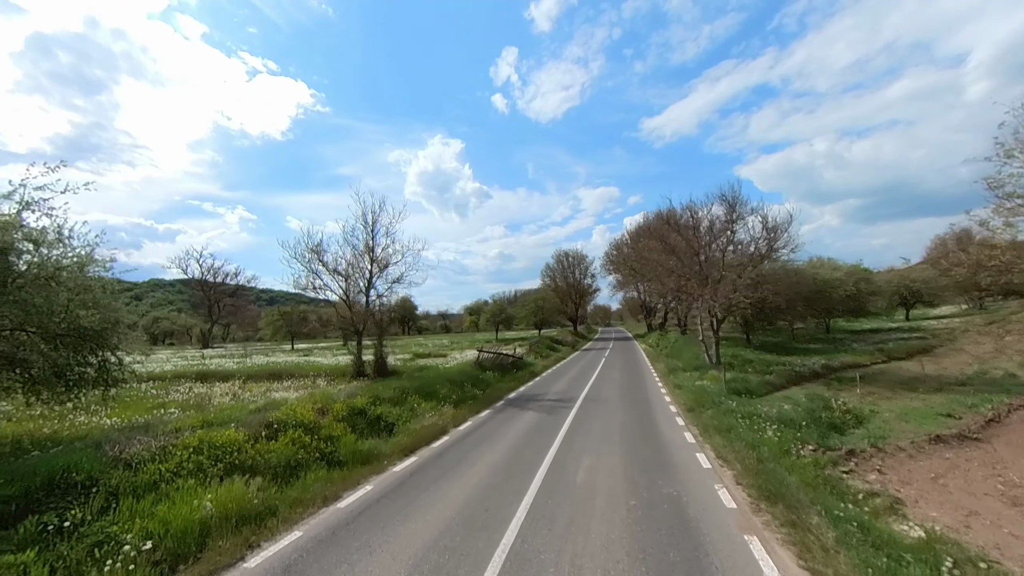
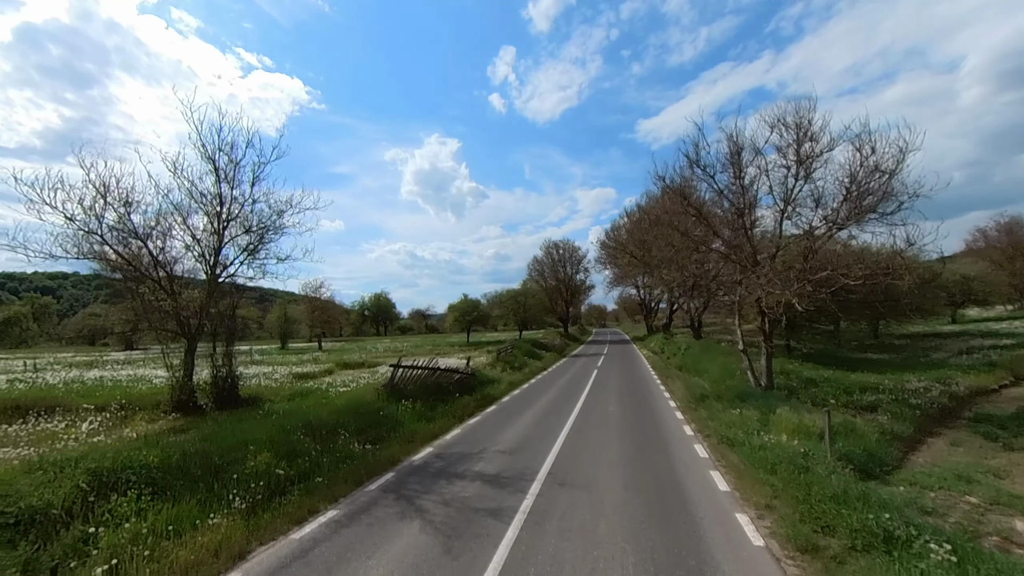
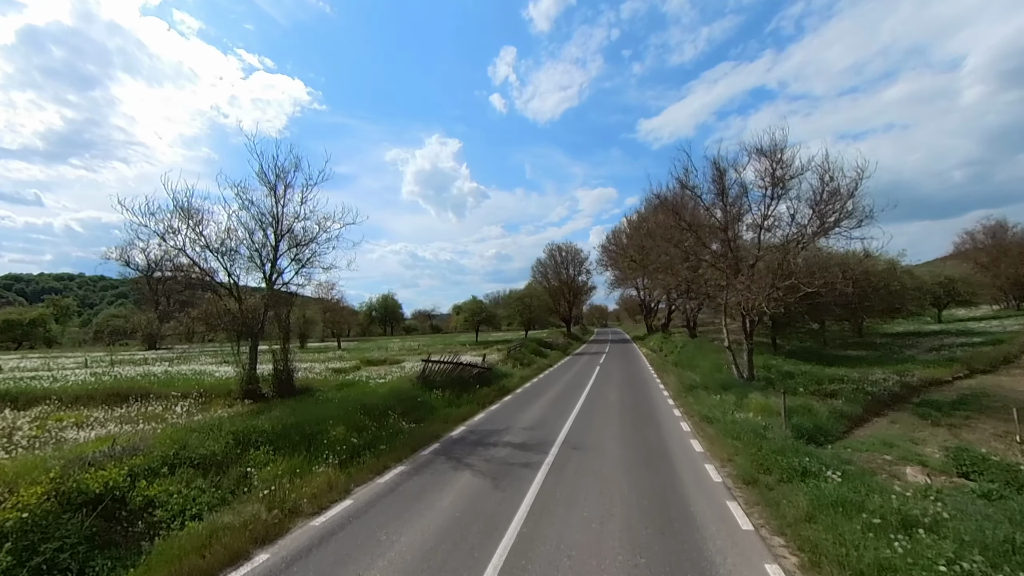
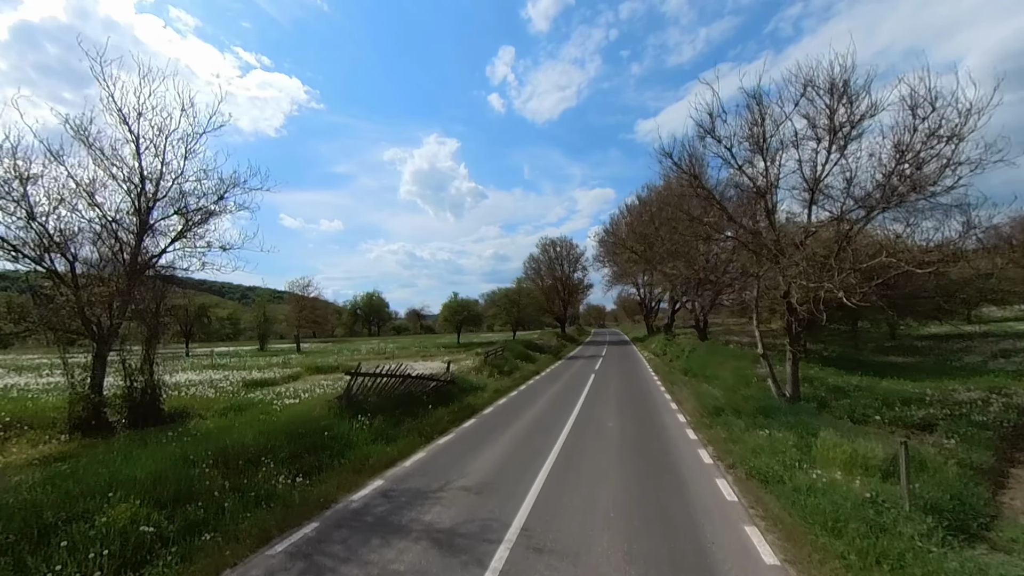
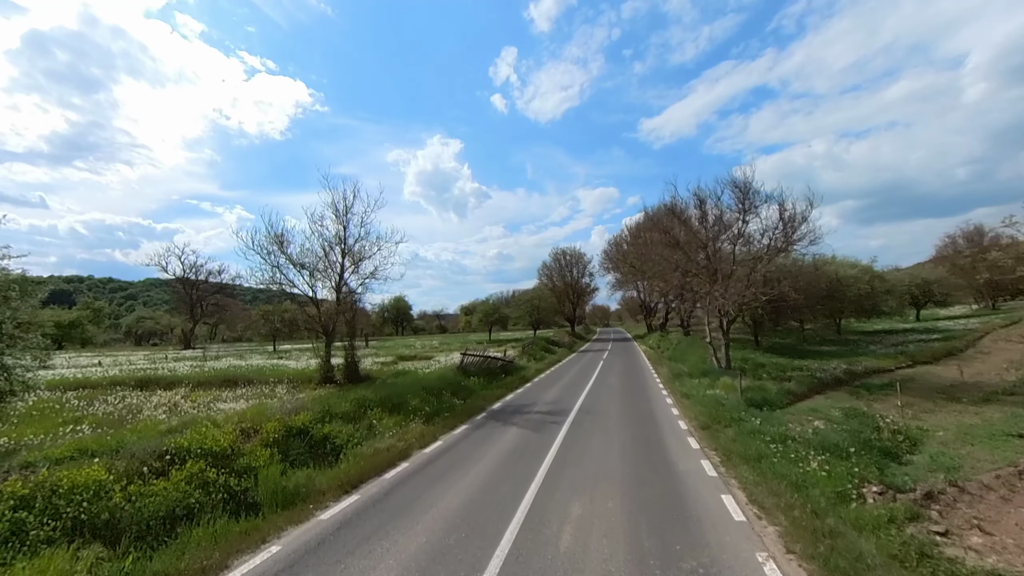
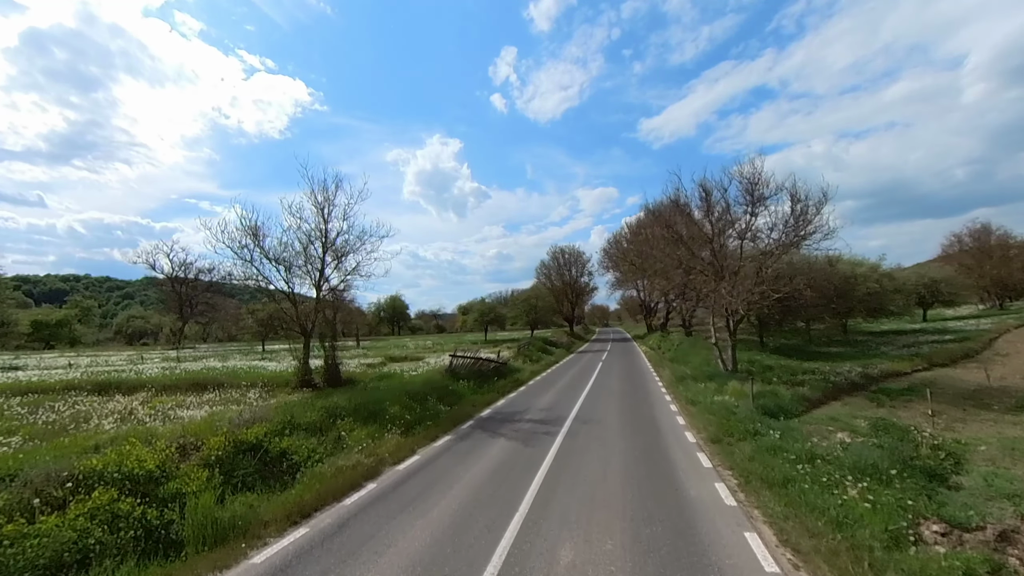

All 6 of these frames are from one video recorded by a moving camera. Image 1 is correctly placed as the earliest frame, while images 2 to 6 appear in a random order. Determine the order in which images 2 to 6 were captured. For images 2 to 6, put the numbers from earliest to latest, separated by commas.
5, 6, 3, 2, 4
